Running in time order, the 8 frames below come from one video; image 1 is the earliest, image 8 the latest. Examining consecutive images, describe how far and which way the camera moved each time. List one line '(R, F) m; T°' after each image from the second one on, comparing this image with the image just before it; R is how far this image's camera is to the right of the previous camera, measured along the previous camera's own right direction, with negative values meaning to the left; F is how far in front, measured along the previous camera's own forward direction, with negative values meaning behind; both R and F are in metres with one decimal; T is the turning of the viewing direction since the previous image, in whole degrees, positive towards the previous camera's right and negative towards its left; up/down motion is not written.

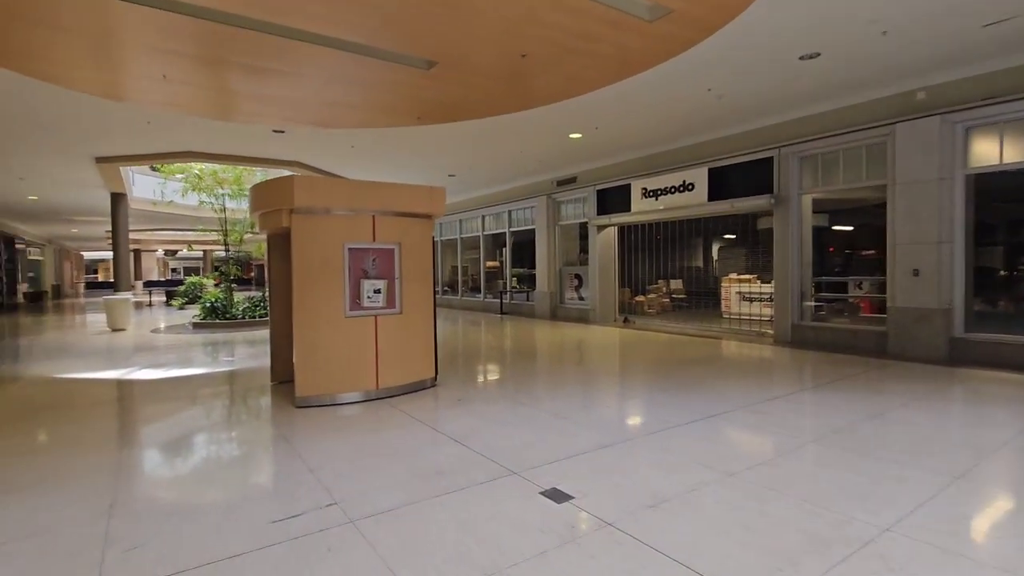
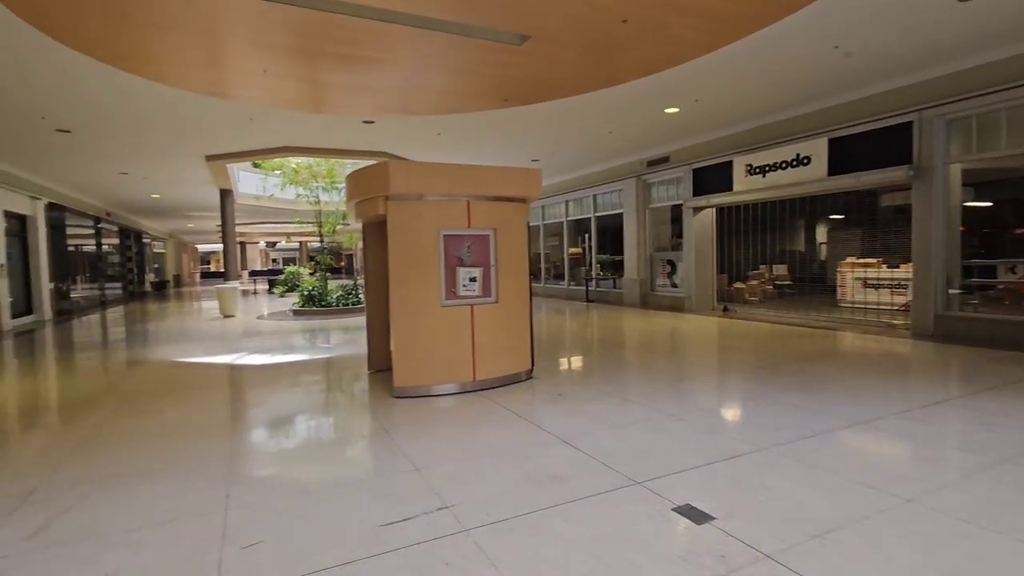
(-0.2, +0.3) m; -8°
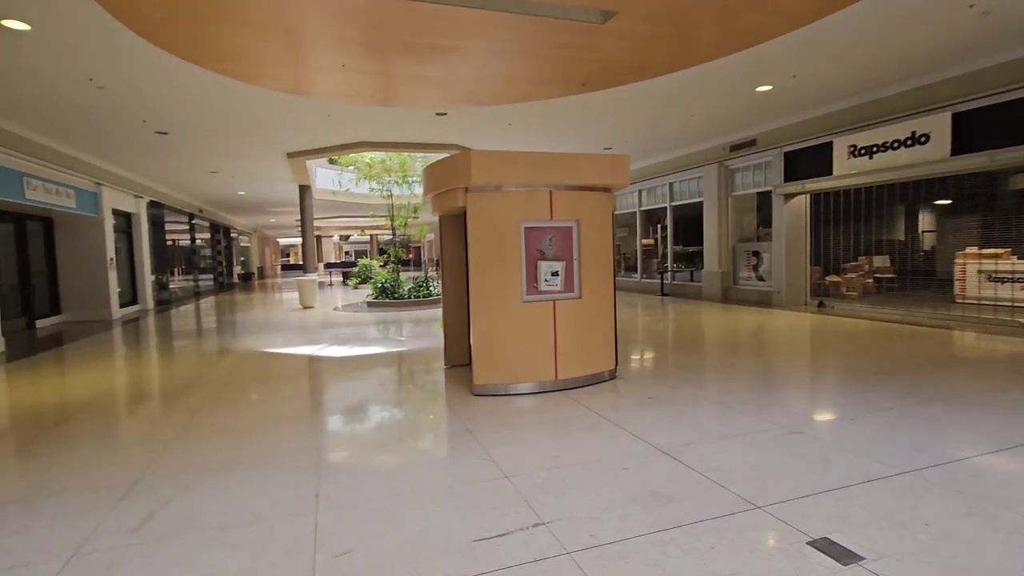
(-0.2, +0.2) m; -7°
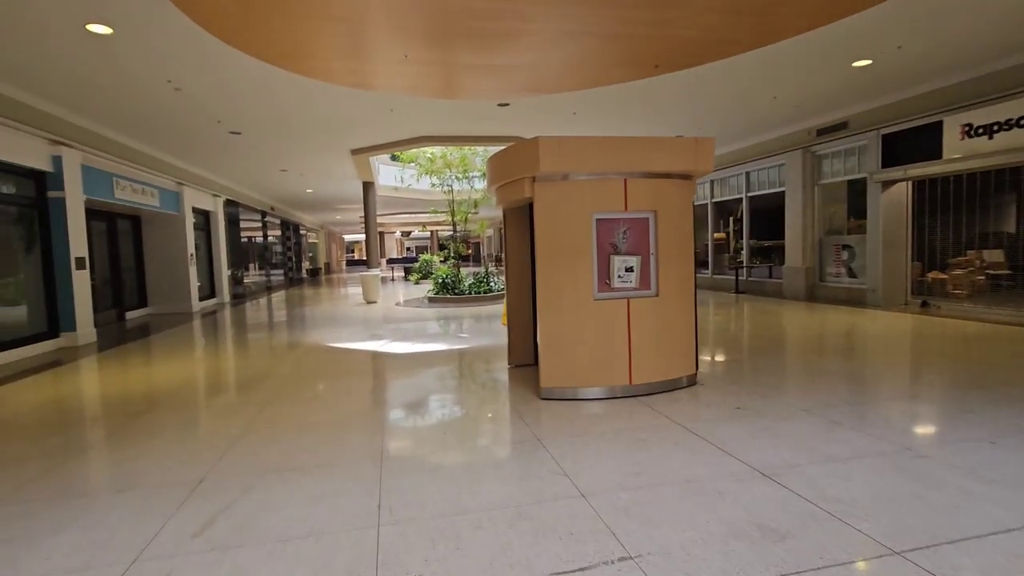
(-0.1, +0.3) m; -6°
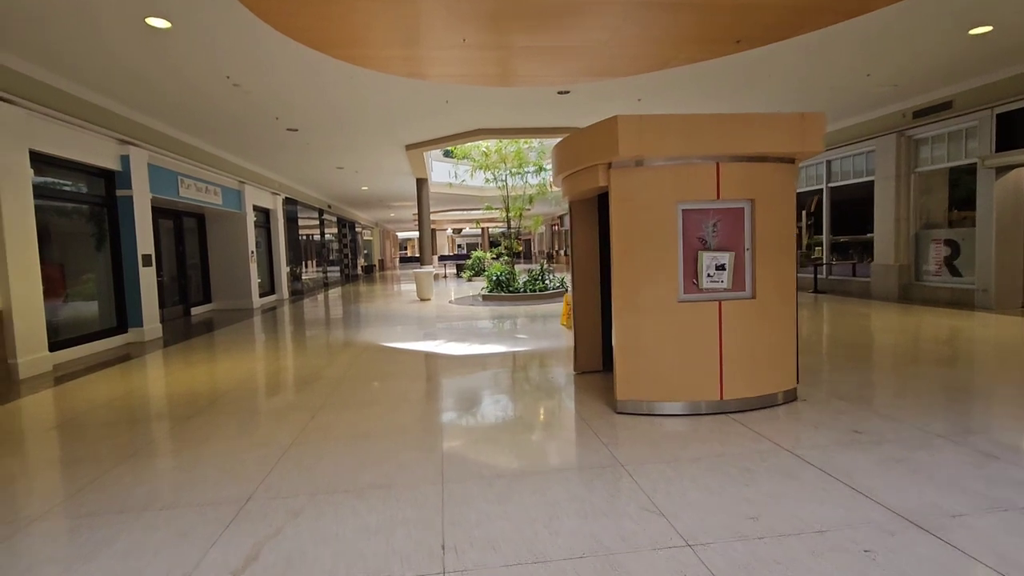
(-0.2, +0.4) m; -5°
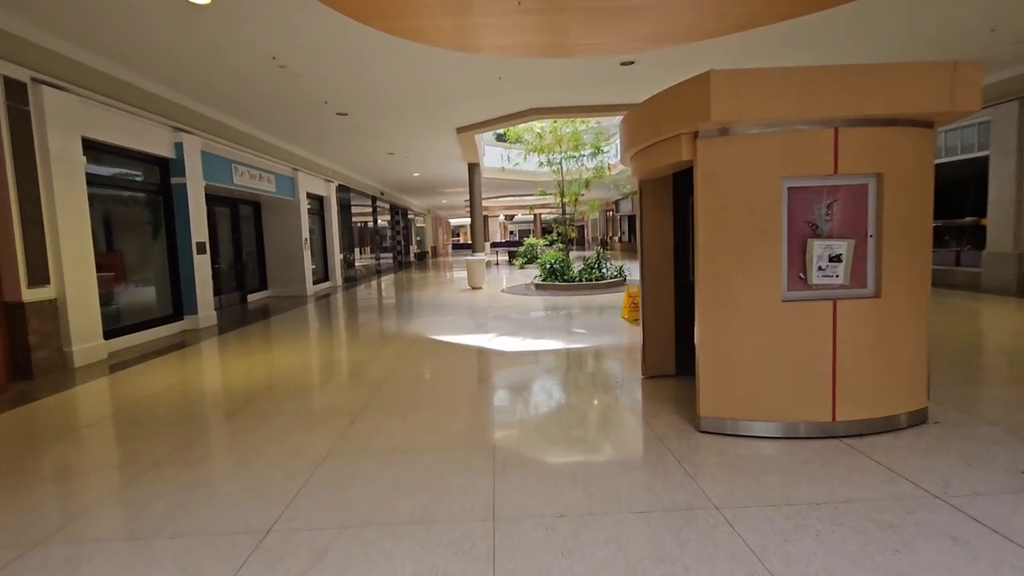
(-0.1, +0.5) m; -6°
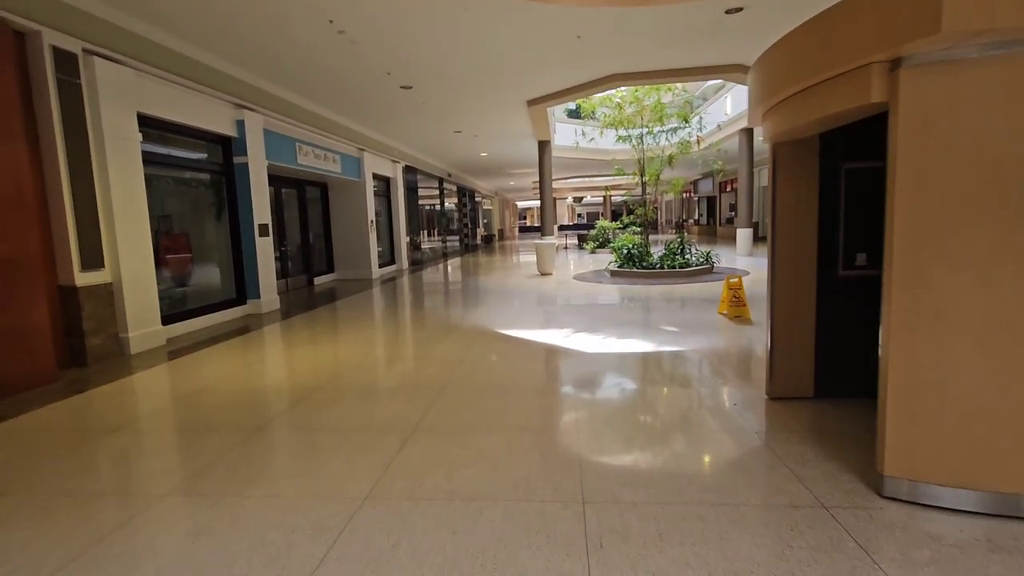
(-0.1, +0.8) m; -7°
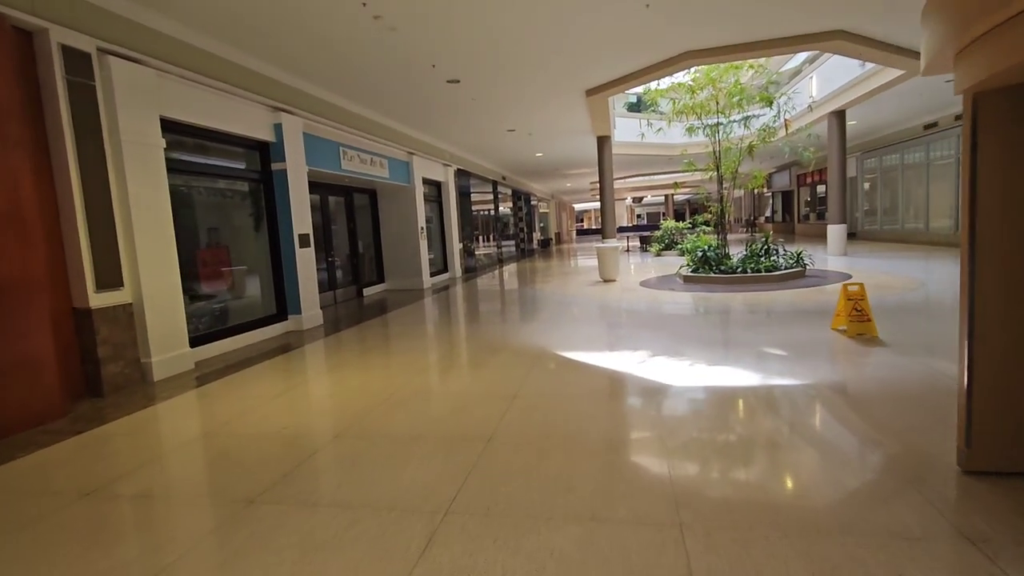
(0.0, +0.9) m; -6°
